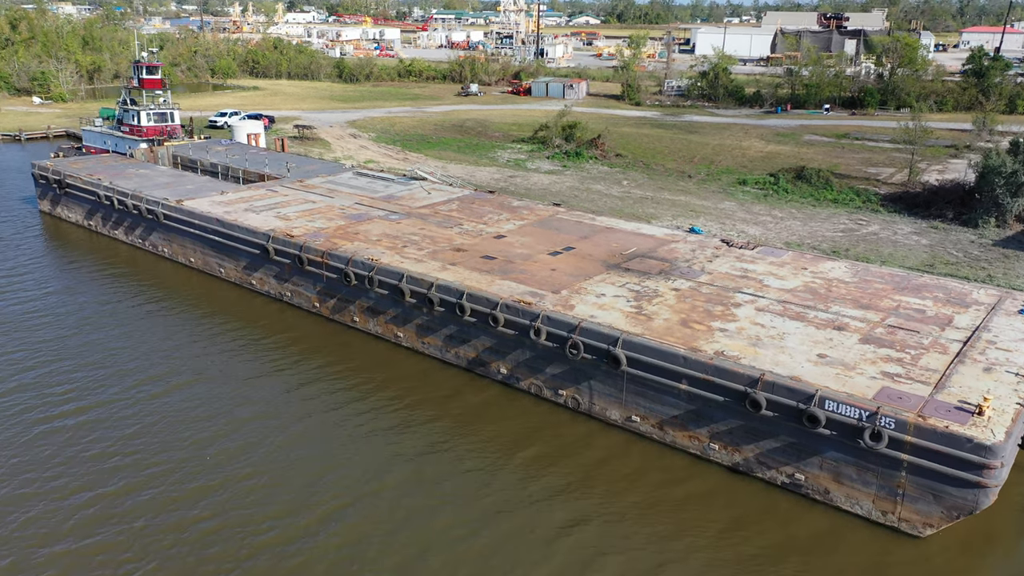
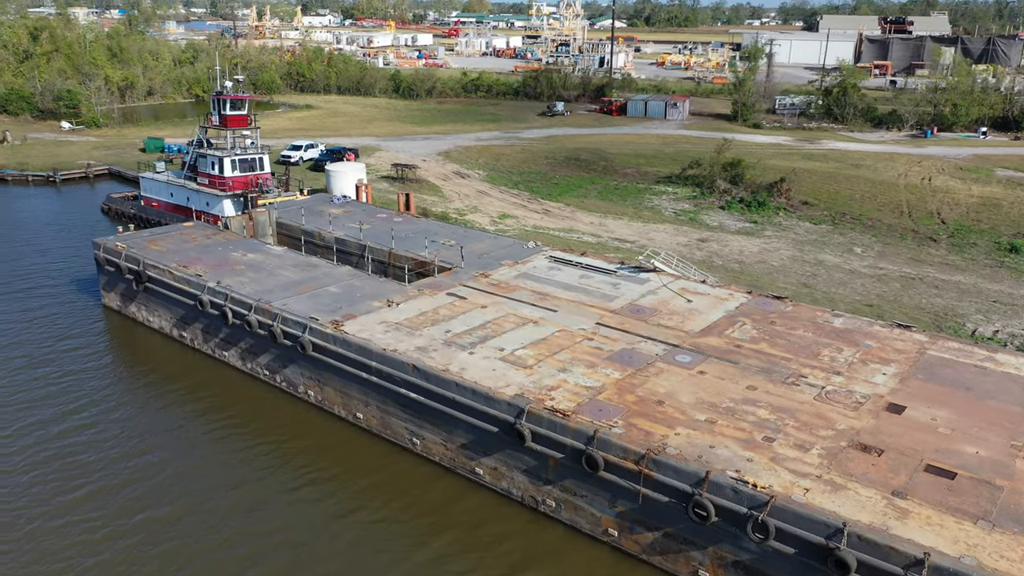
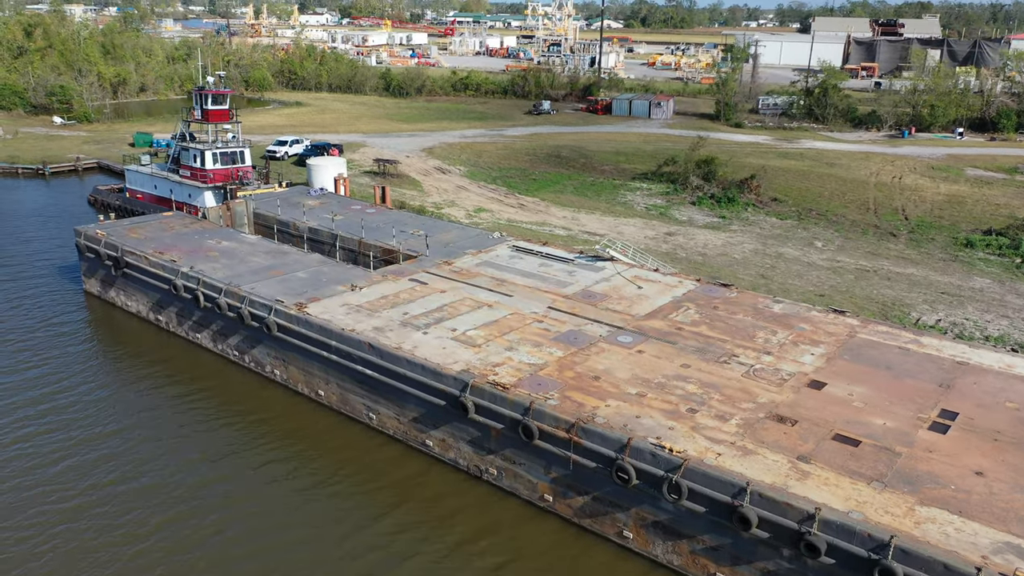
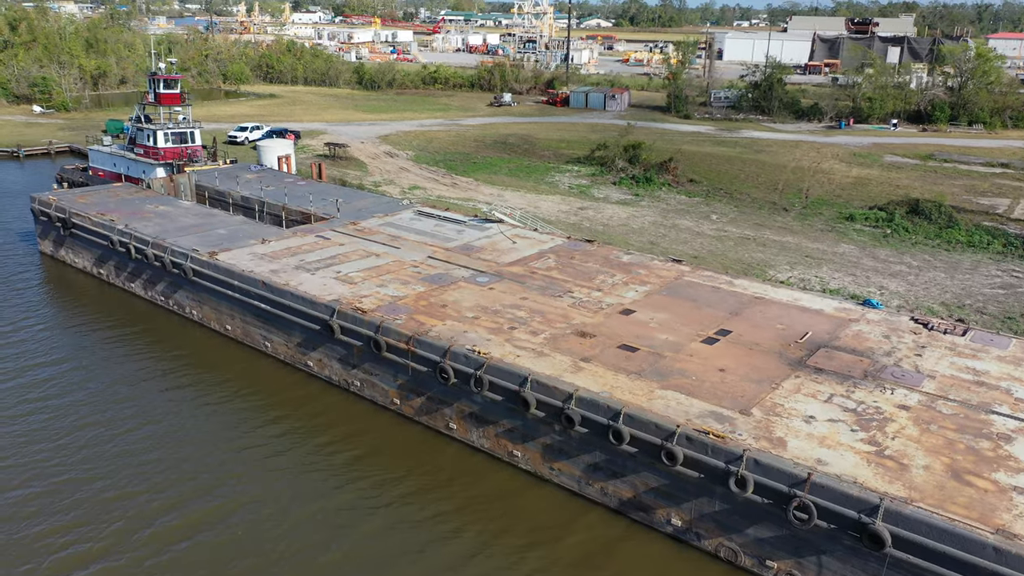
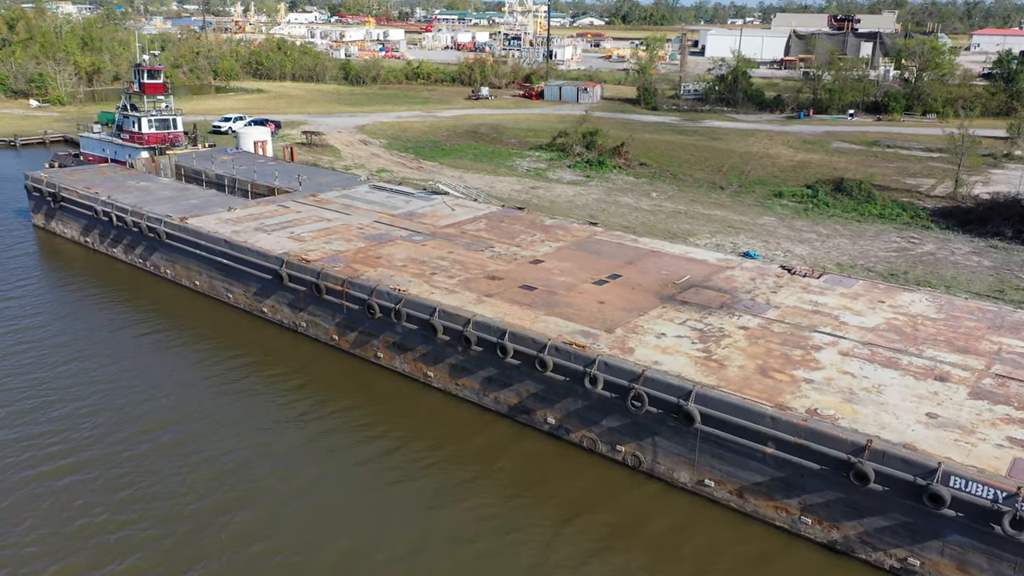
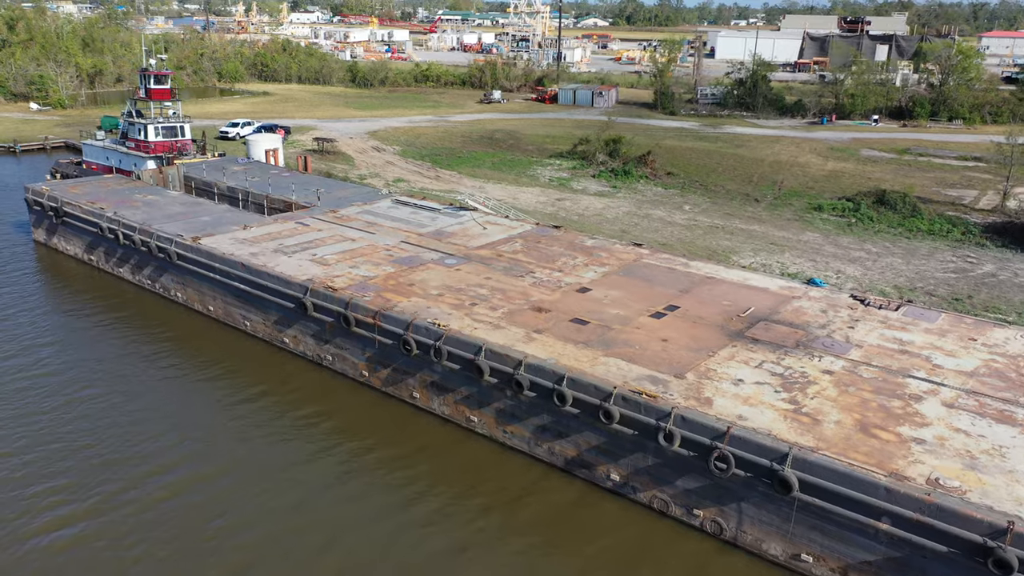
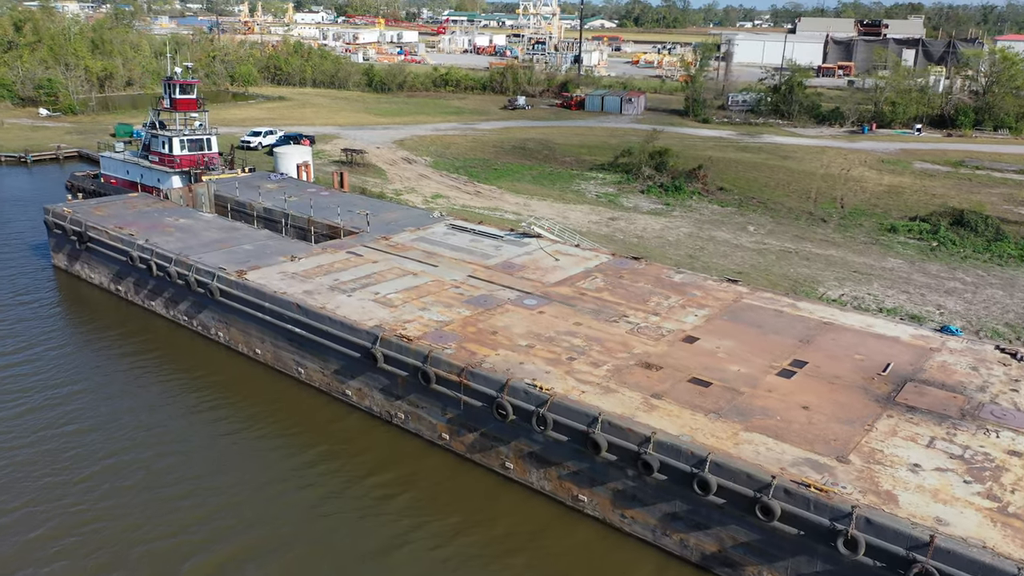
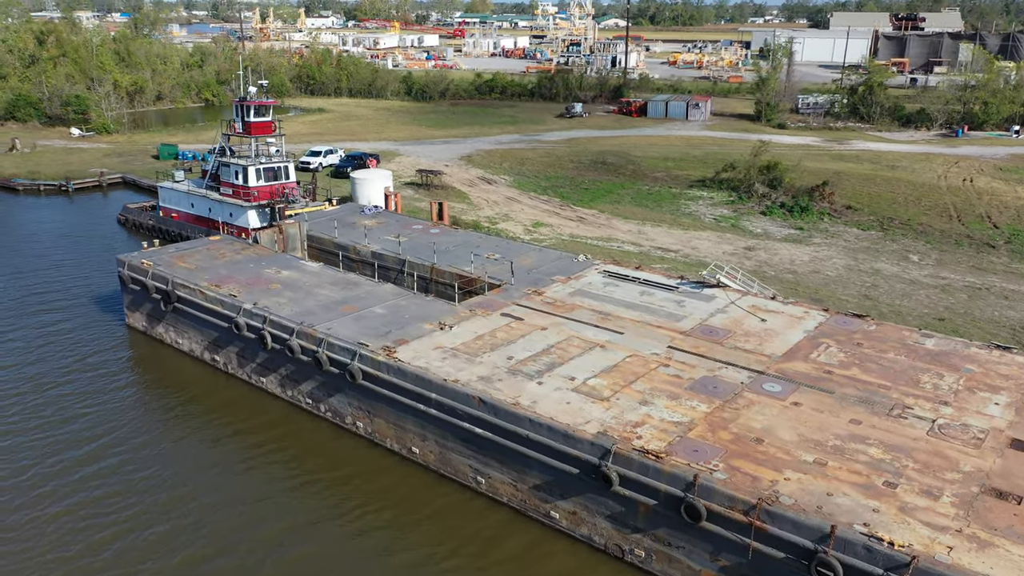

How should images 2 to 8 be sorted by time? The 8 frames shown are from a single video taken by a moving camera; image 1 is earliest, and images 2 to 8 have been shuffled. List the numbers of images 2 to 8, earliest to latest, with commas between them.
5, 6, 4, 7, 3, 2, 8
